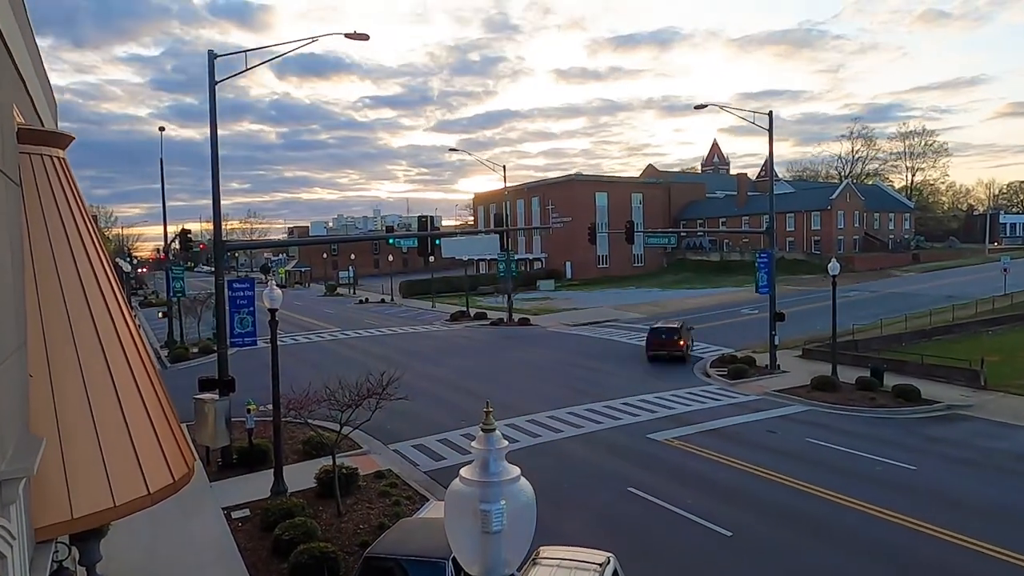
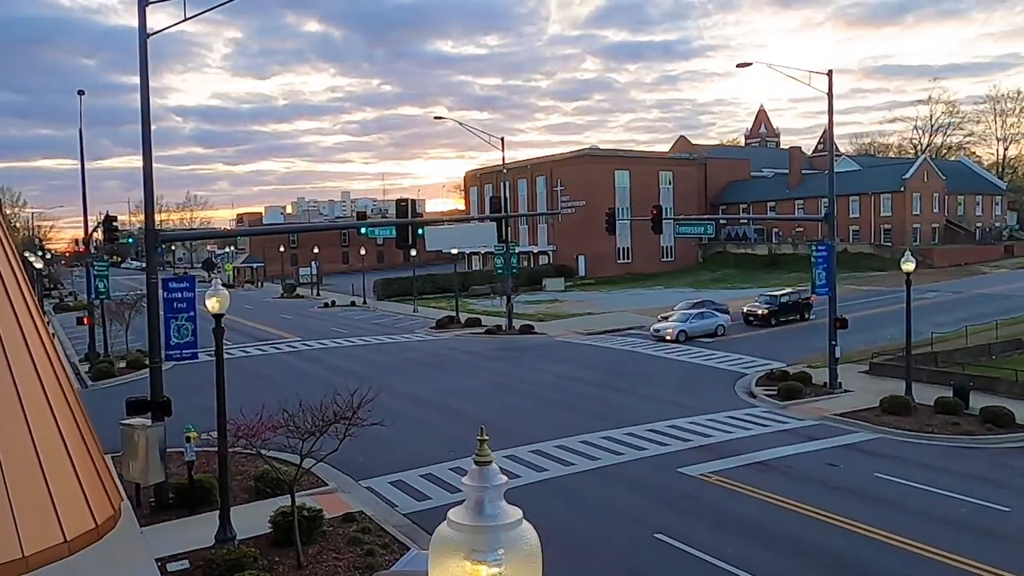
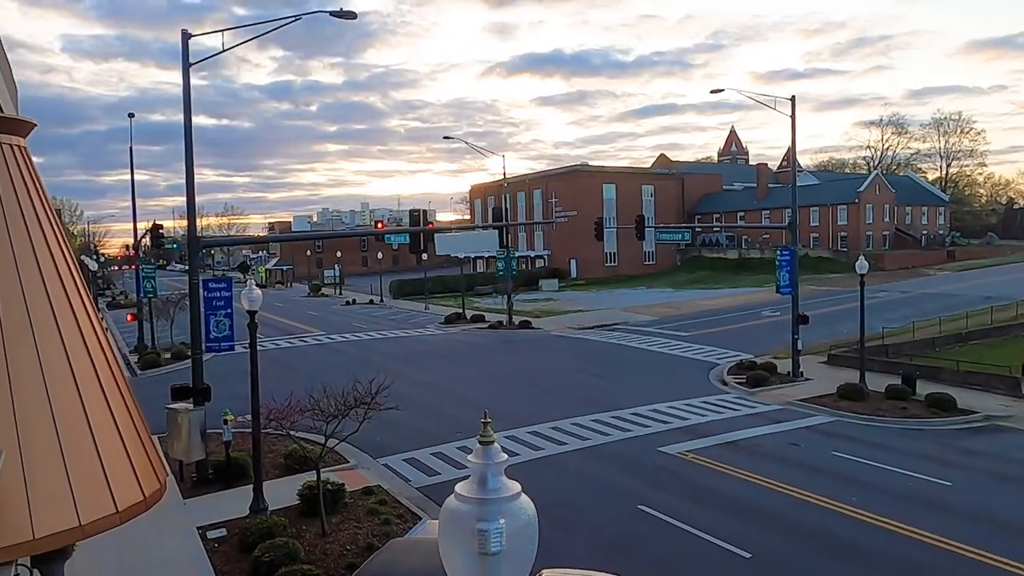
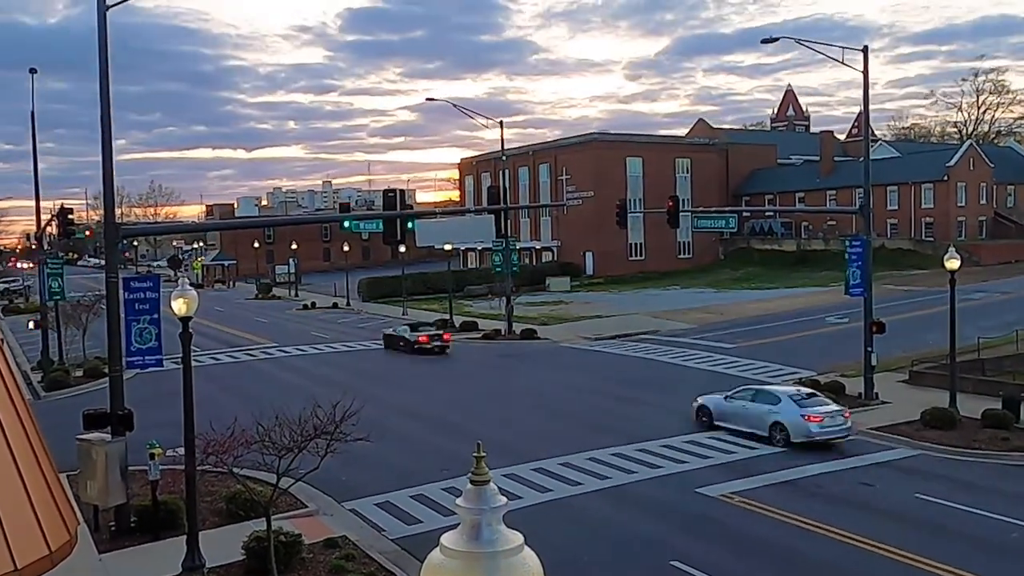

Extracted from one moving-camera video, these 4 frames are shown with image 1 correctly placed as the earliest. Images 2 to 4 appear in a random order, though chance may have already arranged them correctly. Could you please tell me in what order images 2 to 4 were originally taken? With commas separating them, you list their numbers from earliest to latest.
3, 2, 4
